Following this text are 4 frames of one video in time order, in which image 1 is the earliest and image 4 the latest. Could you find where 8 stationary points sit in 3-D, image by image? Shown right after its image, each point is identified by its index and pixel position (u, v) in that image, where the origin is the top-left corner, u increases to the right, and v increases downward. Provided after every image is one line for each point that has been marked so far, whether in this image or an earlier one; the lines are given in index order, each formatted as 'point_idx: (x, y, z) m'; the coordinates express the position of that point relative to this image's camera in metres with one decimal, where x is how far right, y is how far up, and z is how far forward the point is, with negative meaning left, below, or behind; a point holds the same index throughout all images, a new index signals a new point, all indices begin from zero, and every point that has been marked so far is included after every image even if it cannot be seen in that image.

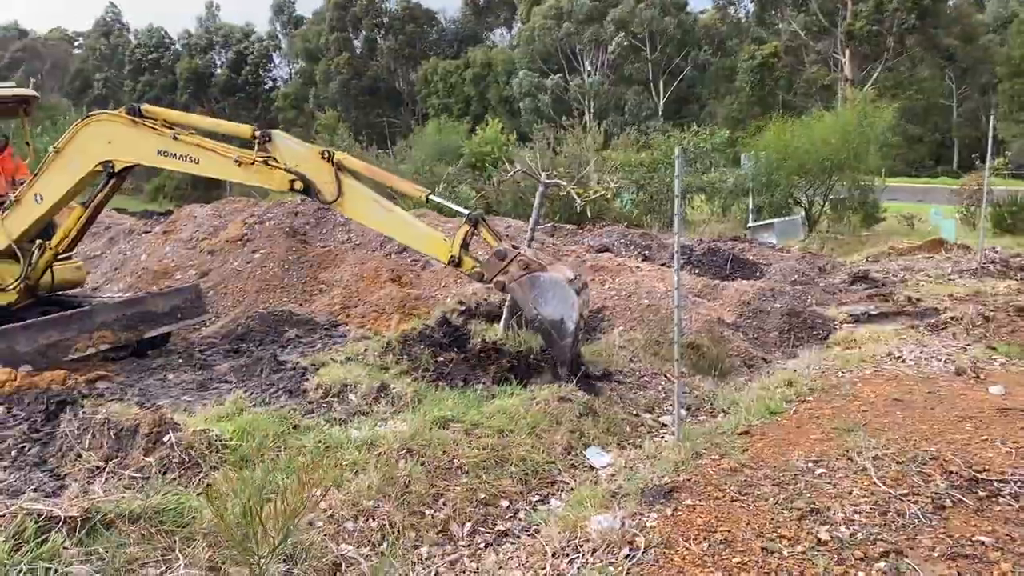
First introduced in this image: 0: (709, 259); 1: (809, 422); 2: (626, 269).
0: (+2.4, +0.4, +10.7) m
1: (+1.7, -0.8, +5.0) m
2: (+1.2, +0.2, +9.4) m
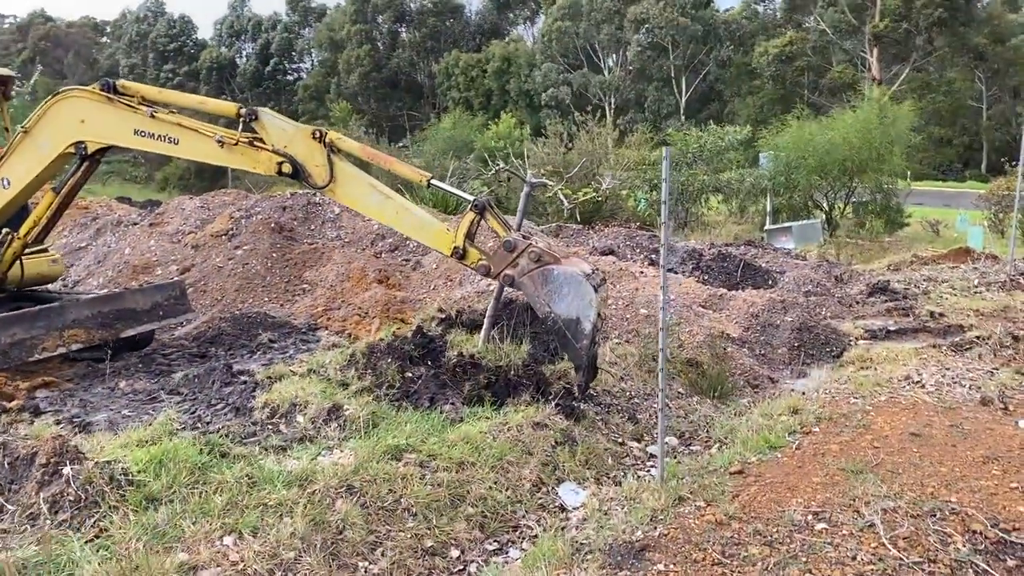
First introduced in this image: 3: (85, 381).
0: (+2.4, +0.3, +10.1) m
1: (+1.5, -0.9, +4.4) m
2: (+1.2, +0.1, +8.9) m
3: (-2.9, -0.6, +6.1) m
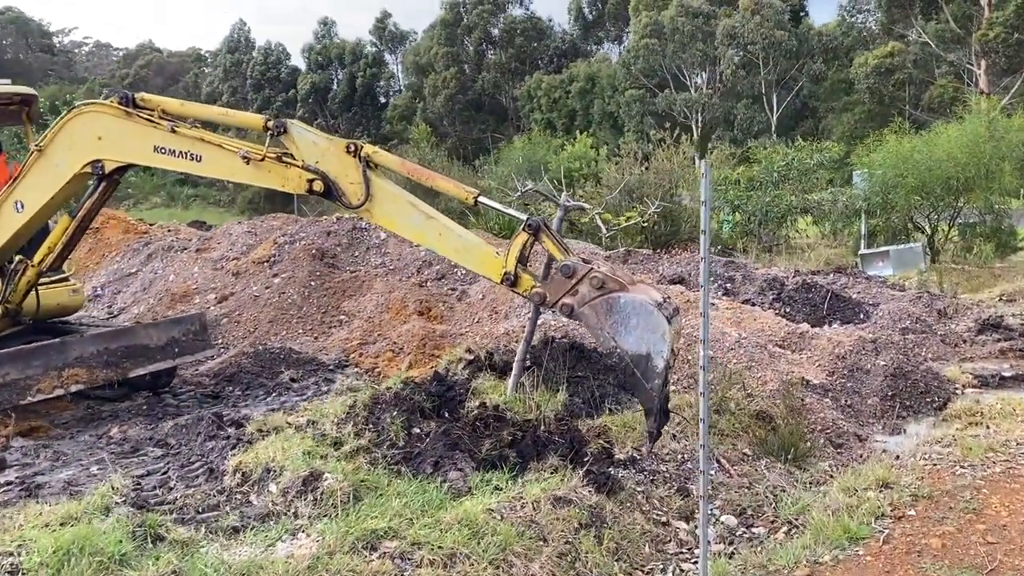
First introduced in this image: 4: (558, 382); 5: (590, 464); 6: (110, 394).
0: (+3.0, -0.1, +9.0) m
1: (+1.5, -1.1, +3.4) m
2: (+1.7, -0.2, +7.9) m
3: (-2.7, -0.9, +5.5) m
4: (+0.3, -0.6, +5.4) m
5: (+0.4, -0.9, +4.5) m
6: (-2.8, -0.7, +6.1) m
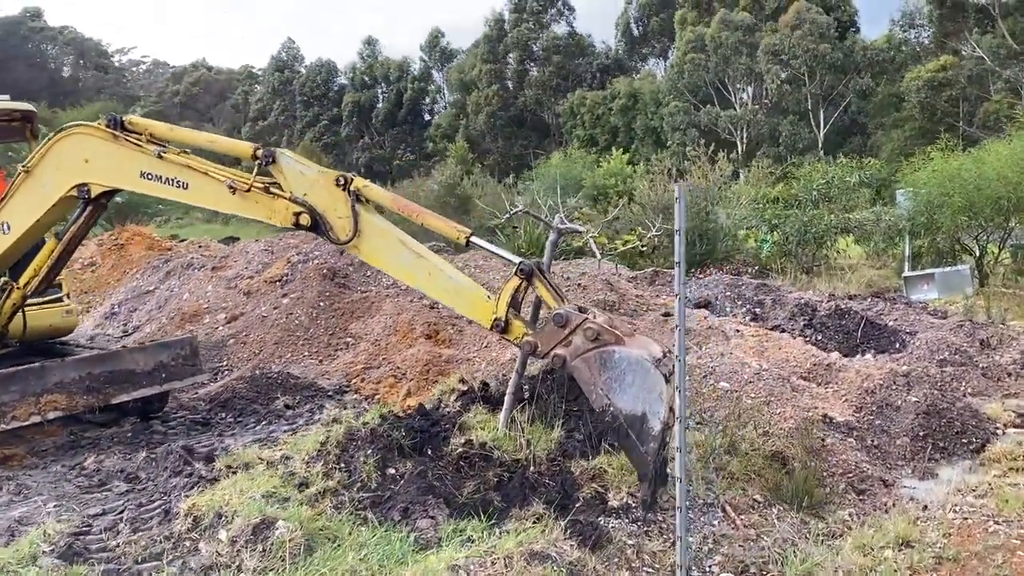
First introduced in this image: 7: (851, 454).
0: (+3.1, -0.3, +8.5) m
1: (+1.4, -1.2, +3.0) m
2: (+1.7, -0.4, +7.5) m
3: (-2.7, -1.0, +5.3) m
4: (+0.2, -0.7, +5.0) m
5: (+0.3, -1.0, +4.1) m
6: (-2.8, -0.9, +5.9) m
7: (+2.0, -1.0, +5.3) m
